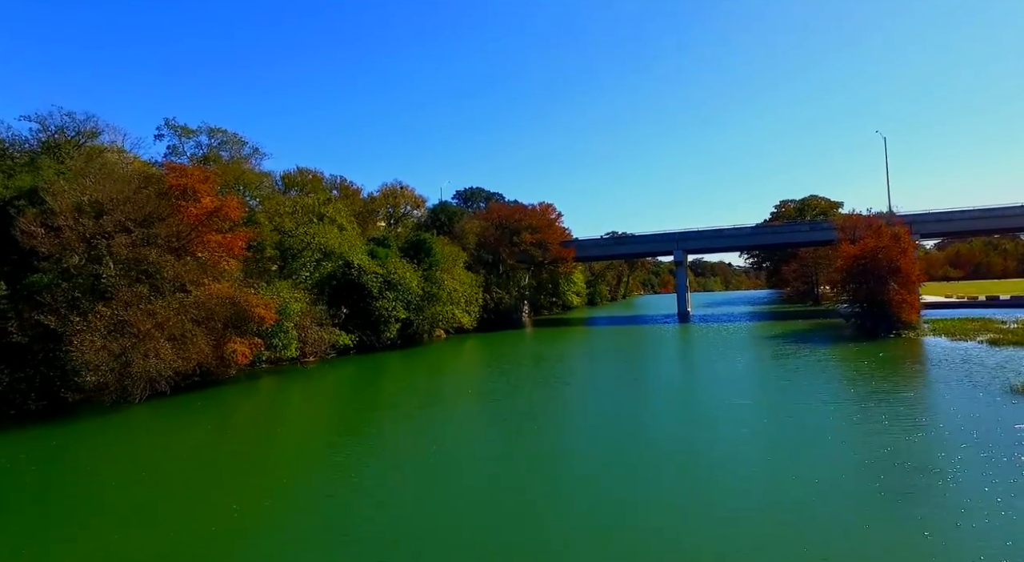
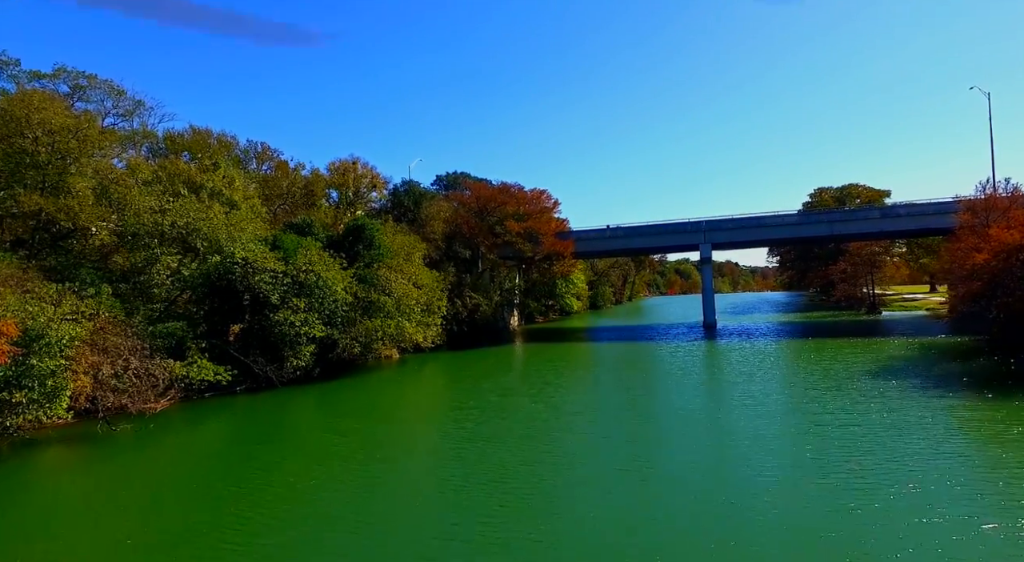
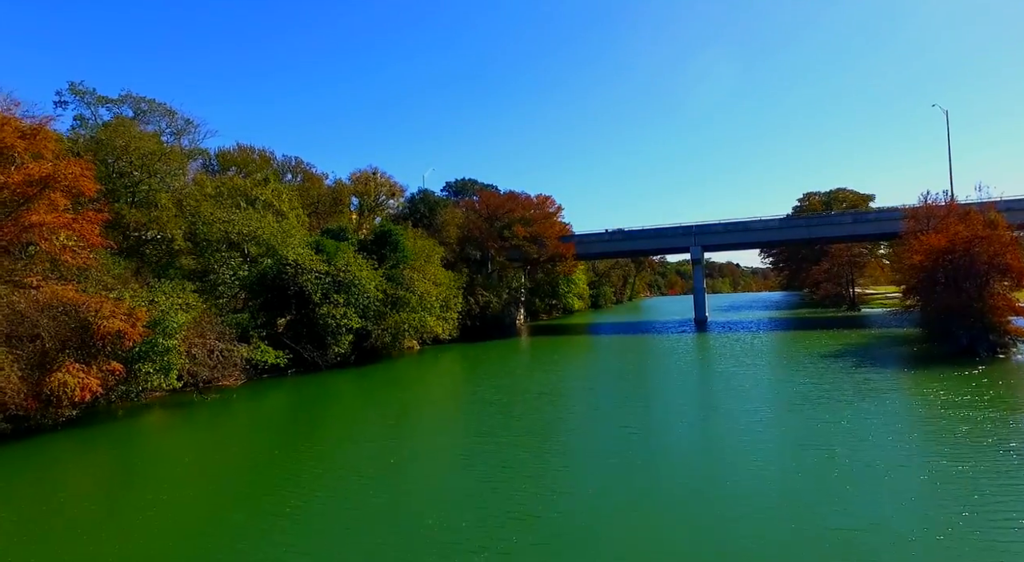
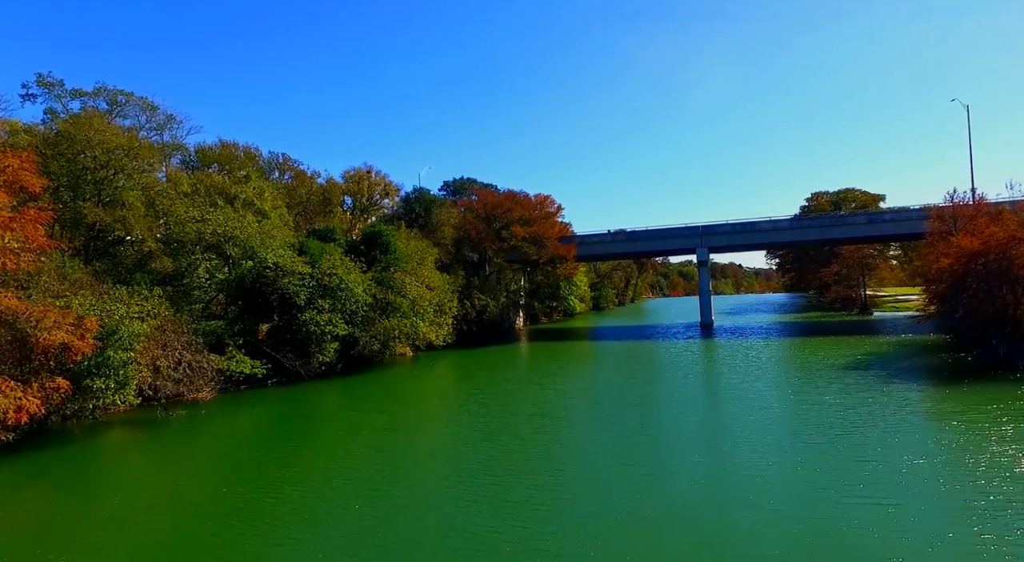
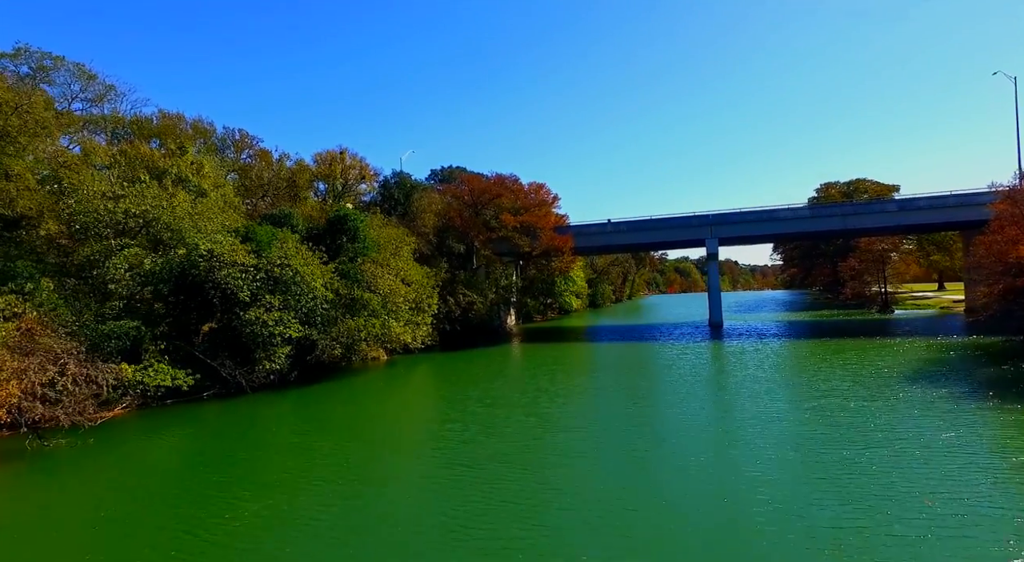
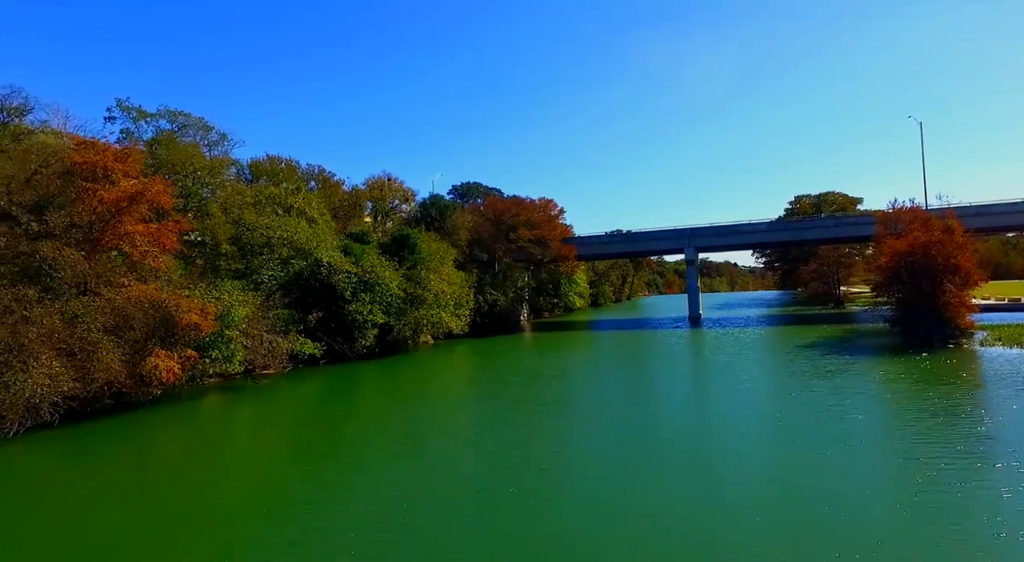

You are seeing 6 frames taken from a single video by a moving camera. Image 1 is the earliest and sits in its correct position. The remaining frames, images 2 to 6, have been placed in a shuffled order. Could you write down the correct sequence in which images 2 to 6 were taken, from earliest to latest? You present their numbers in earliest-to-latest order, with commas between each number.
6, 3, 4, 2, 5
